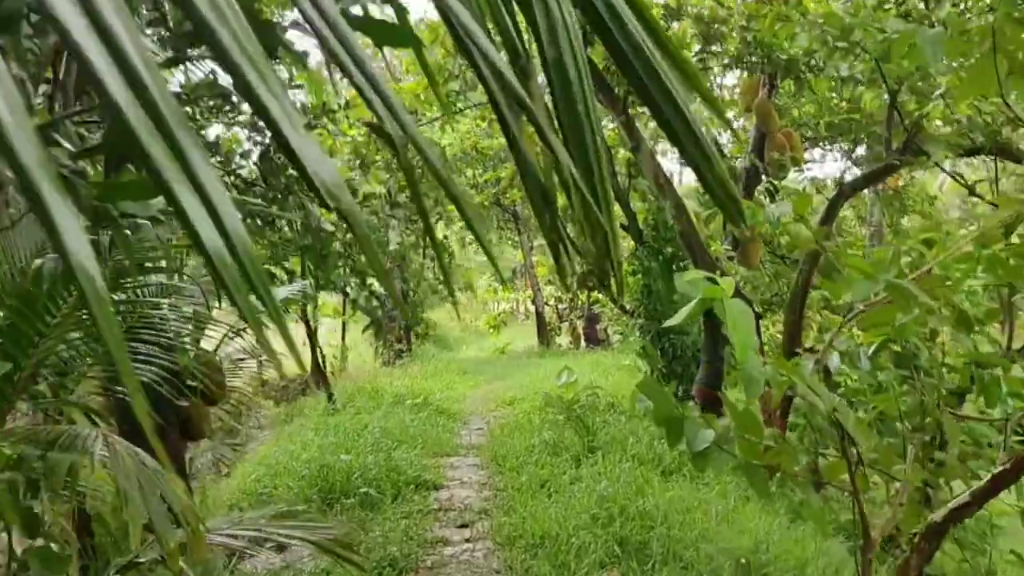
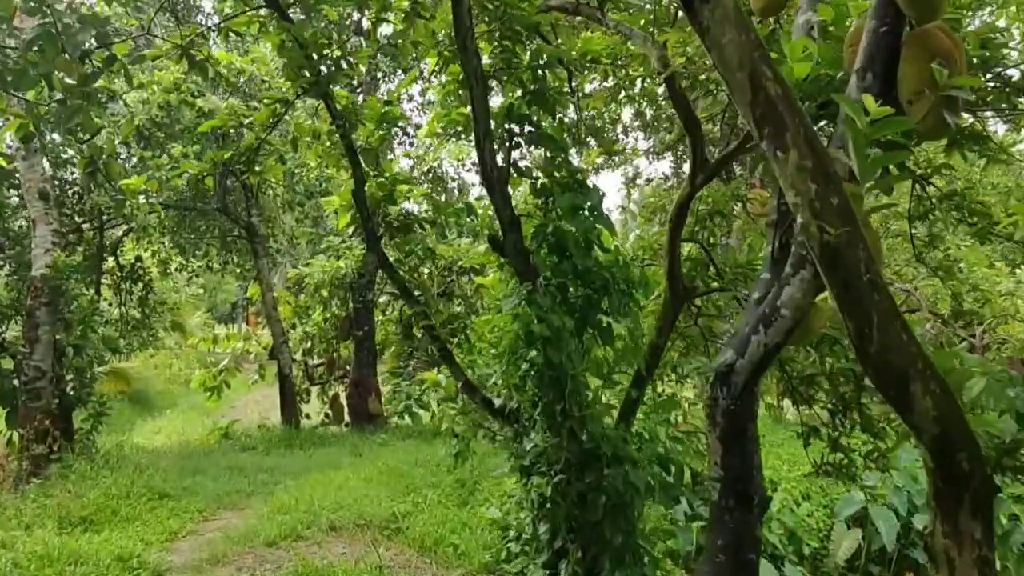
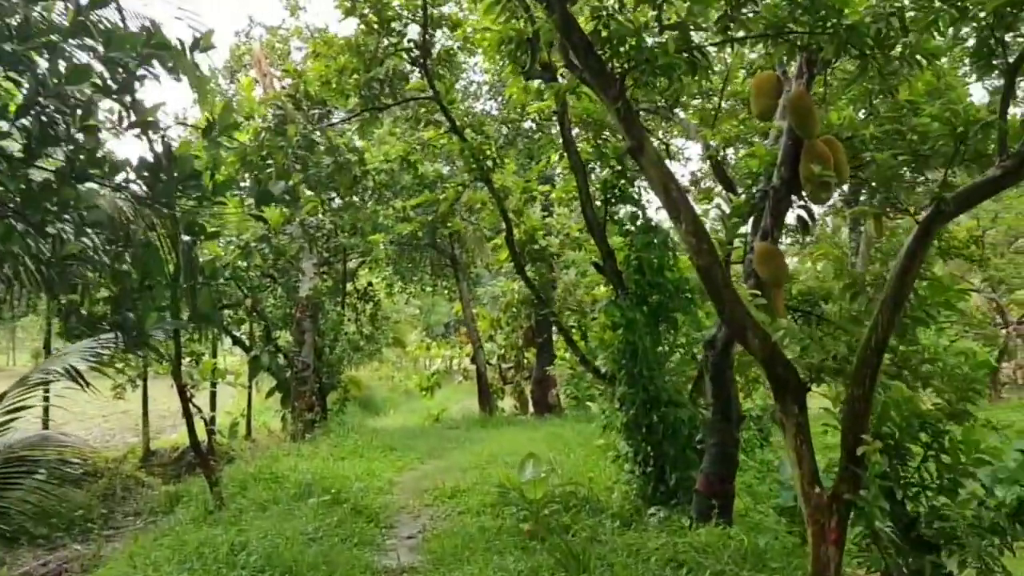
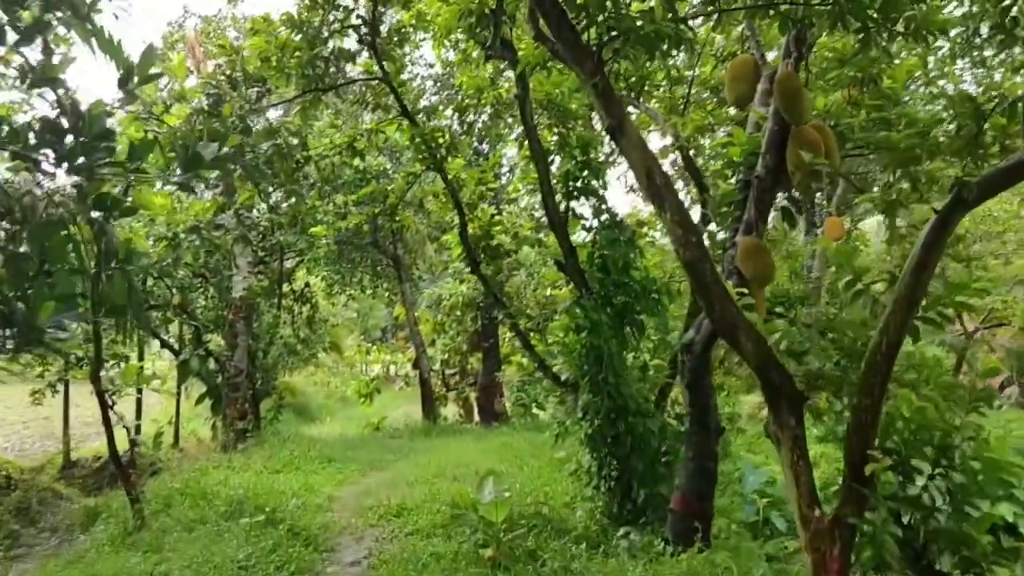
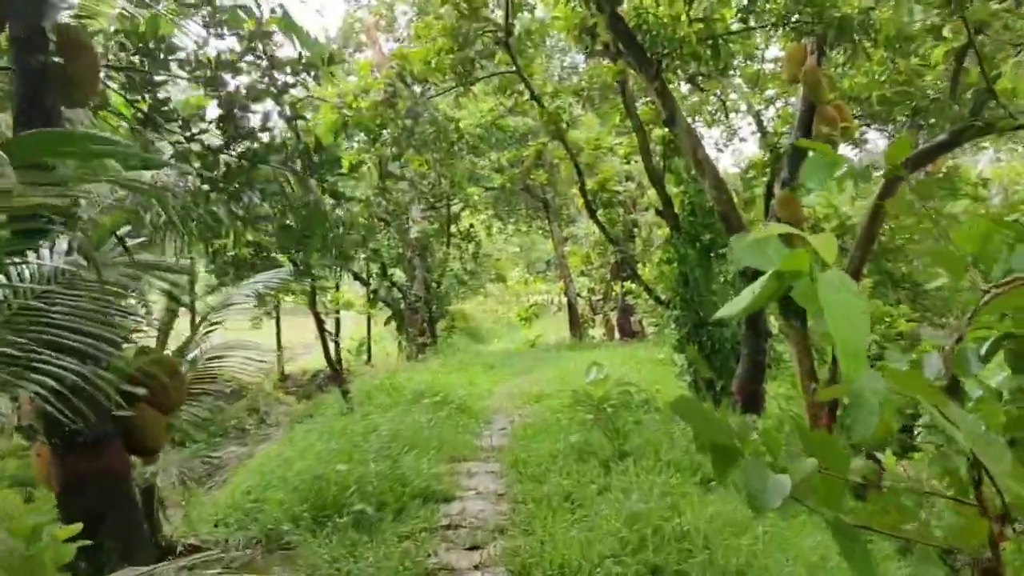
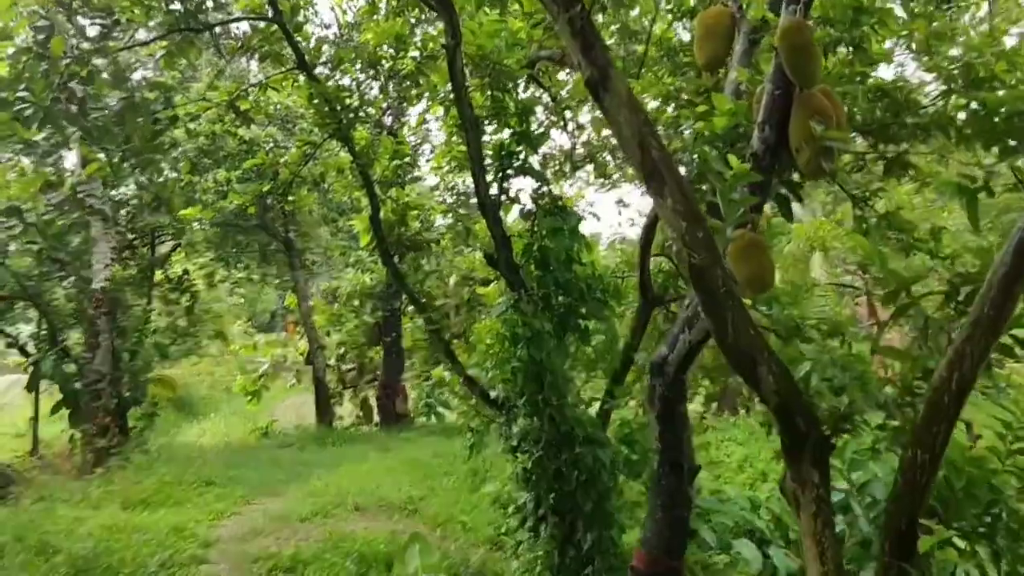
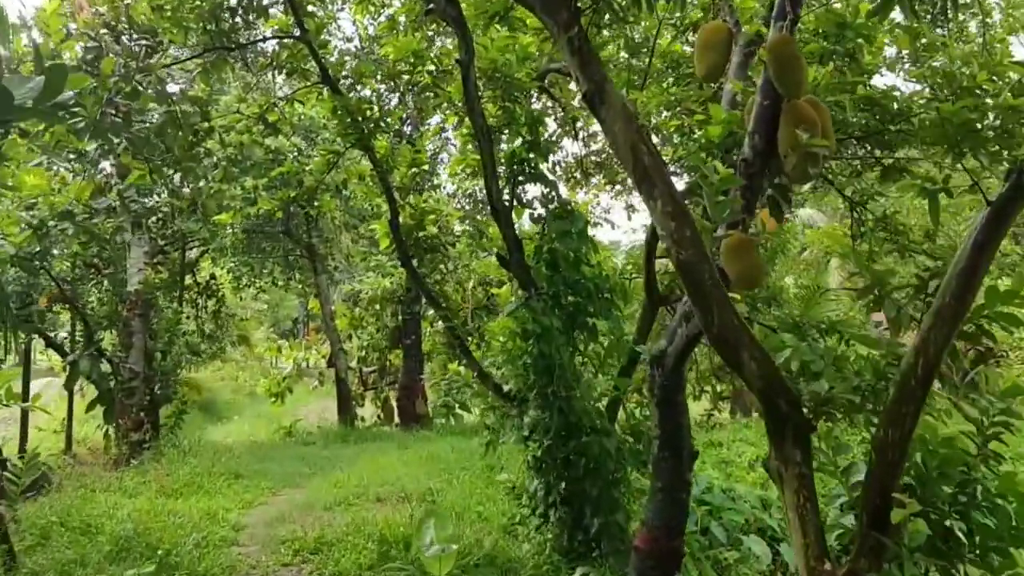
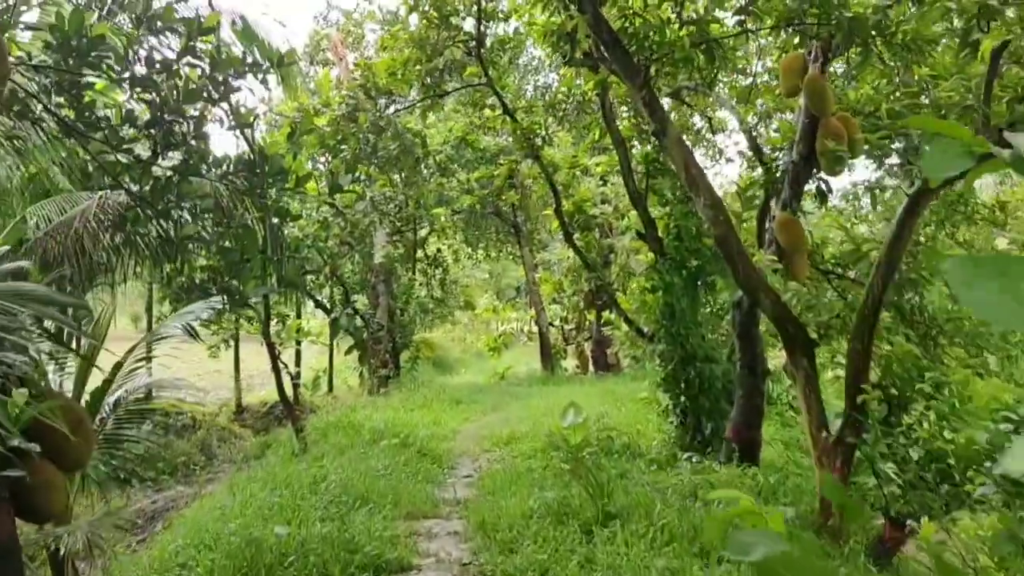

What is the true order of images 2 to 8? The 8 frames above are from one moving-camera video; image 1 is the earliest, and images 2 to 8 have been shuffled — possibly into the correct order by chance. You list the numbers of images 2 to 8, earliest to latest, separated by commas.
5, 8, 3, 4, 7, 6, 2
